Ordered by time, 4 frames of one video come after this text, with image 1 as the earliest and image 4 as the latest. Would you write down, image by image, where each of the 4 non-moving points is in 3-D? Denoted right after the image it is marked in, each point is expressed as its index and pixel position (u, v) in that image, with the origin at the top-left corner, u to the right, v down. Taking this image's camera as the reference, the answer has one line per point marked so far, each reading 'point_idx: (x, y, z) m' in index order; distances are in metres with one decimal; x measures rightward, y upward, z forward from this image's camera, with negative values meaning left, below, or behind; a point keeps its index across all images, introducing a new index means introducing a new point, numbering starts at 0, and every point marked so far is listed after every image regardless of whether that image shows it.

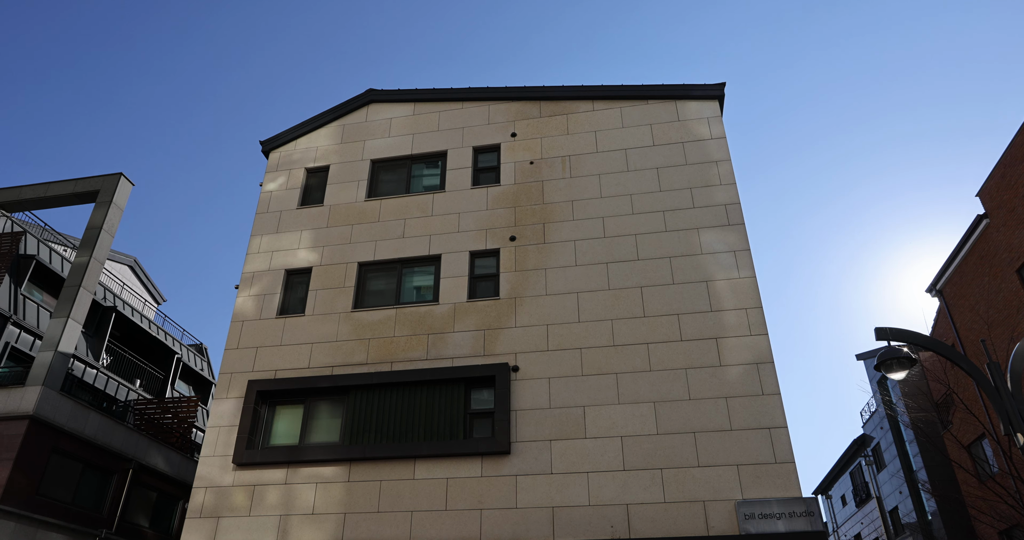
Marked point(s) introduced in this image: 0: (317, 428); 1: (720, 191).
0: (-4.8, -3.9, +17.2) m
1: (+5.4, +2.1, +18.3) m
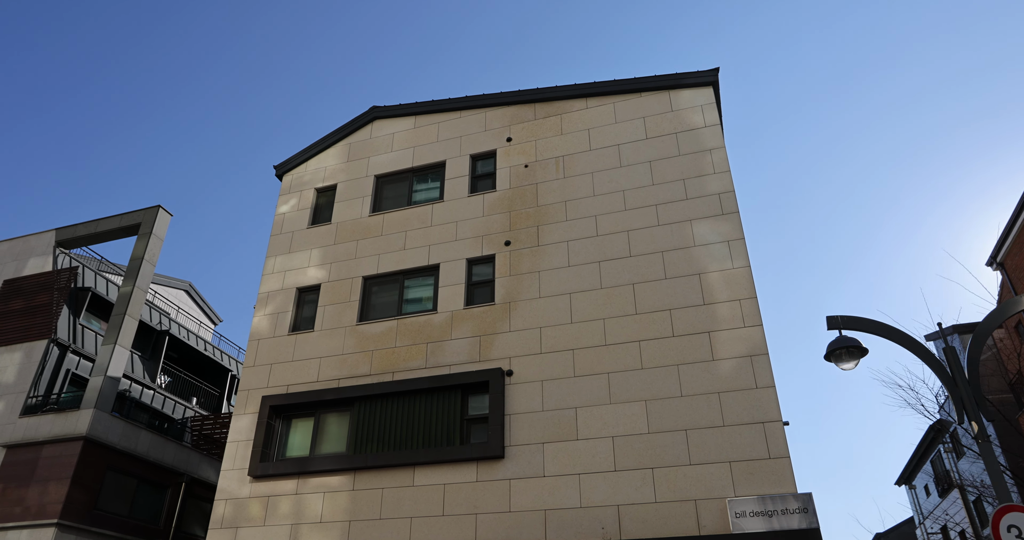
0: (-4.7, -4.3, +17.9) m
1: (+5.1, +2.3, +17.8) m
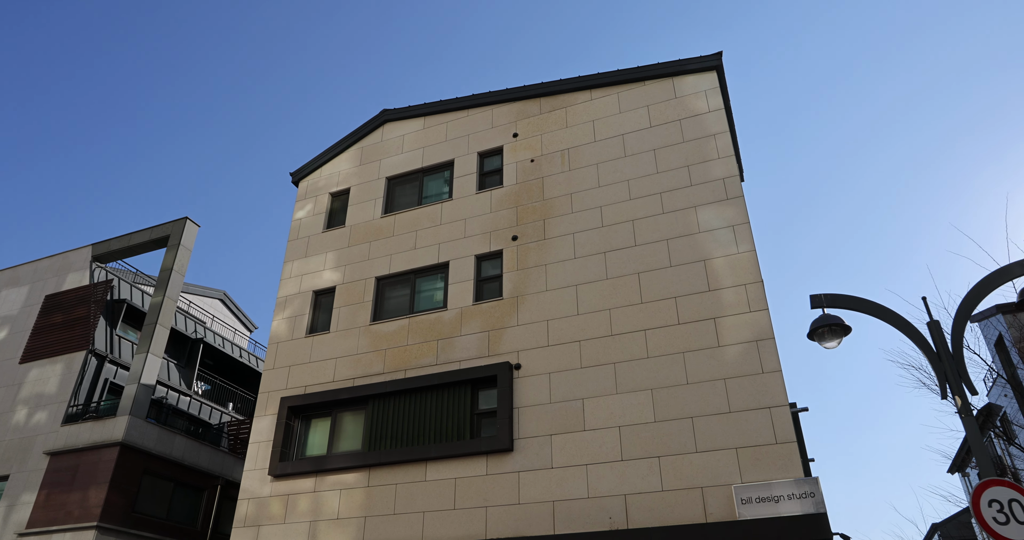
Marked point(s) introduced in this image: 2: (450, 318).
0: (-4.4, -4.3, +18.2) m
1: (+5.1, +2.6, +17.6) m
2: (-1.6, -1.3, +18.4) m
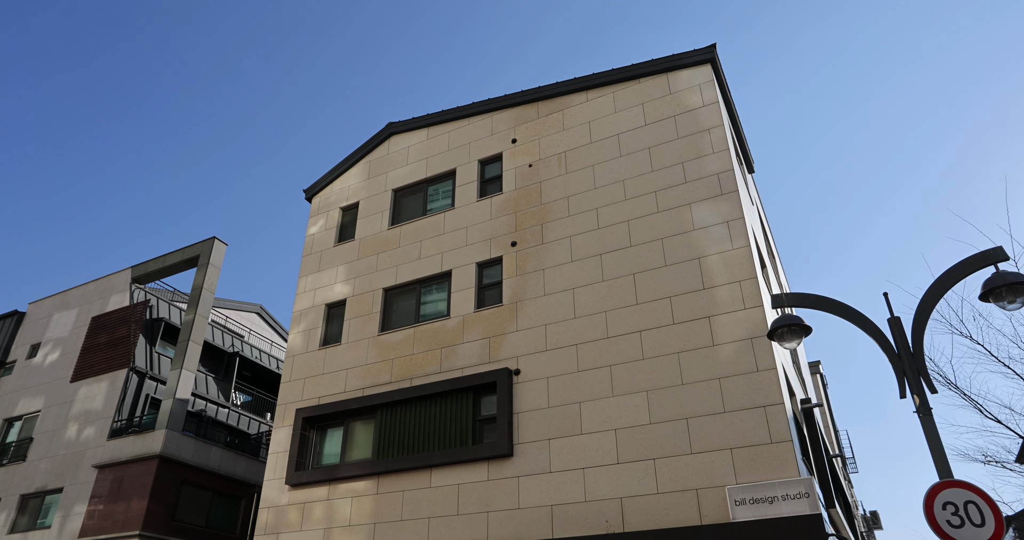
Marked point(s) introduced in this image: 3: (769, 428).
0: (-4.2, -4.7, +18.7) m
1: (+4.9, +2.7, +17.3) m
2: (-1.6, -1.5, +18.7) m
3: (+5.1, -3.1, +13.8) m
